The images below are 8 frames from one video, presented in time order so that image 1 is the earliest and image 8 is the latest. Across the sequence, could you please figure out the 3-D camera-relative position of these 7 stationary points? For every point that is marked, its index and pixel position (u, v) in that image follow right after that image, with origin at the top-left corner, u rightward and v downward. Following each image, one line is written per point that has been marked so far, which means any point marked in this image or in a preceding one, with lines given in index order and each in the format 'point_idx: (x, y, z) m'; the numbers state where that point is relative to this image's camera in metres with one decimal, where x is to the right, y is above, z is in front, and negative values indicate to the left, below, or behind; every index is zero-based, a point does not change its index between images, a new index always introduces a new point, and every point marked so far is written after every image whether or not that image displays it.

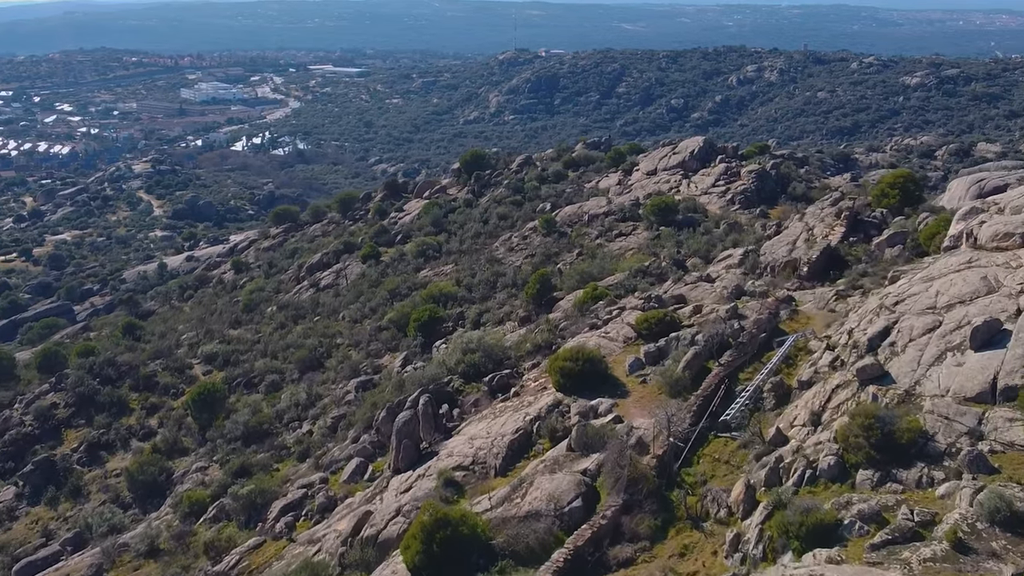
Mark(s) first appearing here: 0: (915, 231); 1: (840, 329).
0: (+6.3, +0.9, +18.3) m
1: (+3.9, -0.5, +14.0) m
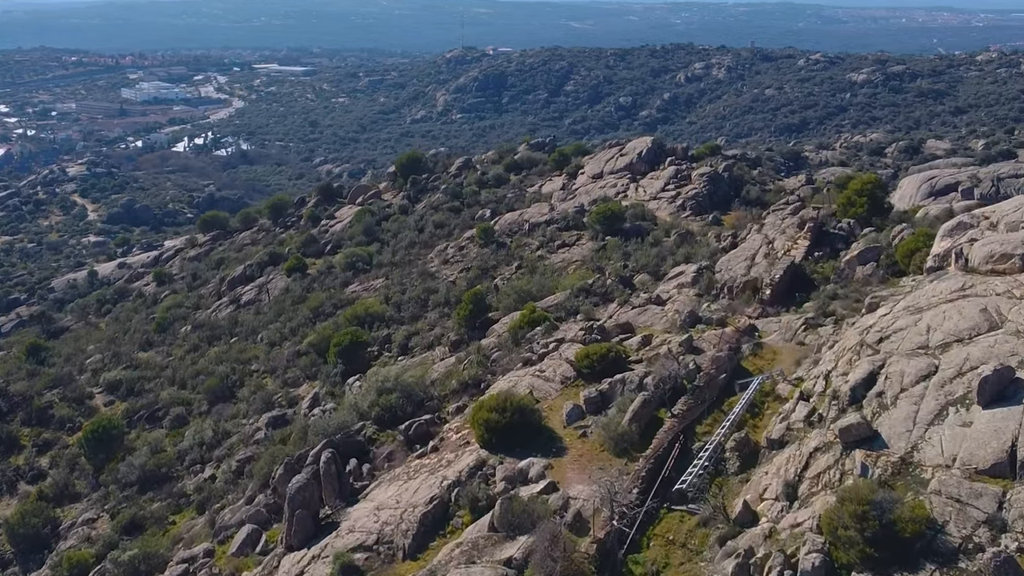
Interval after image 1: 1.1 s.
0: (+5.2, +0.6, +16.3) m
1: (+3.1, -0.8, +11.9) m
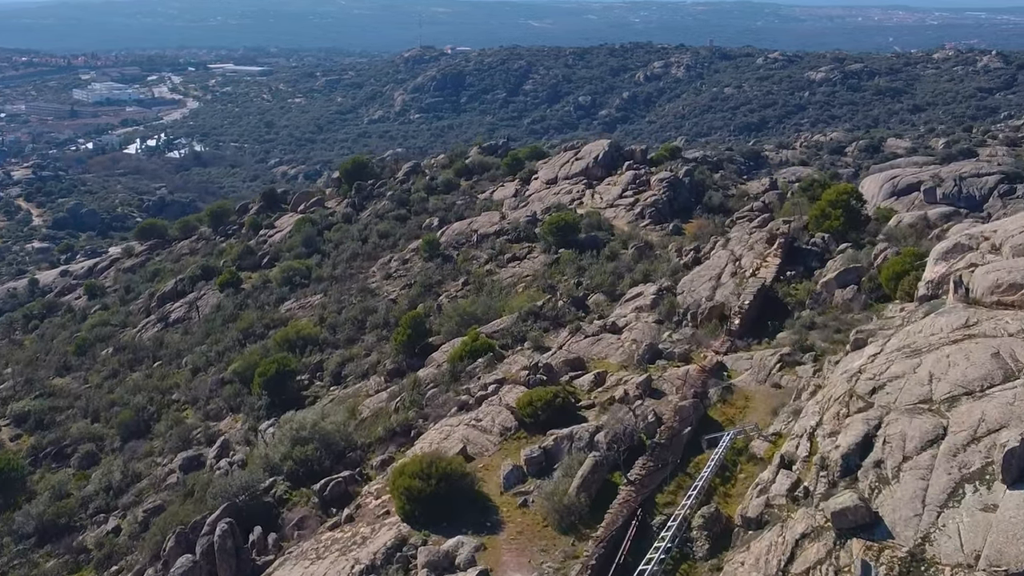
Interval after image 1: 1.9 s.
0: (+4.5, +0.3, +14.6) m
1: (+2.4, -1.2, +10.1) m
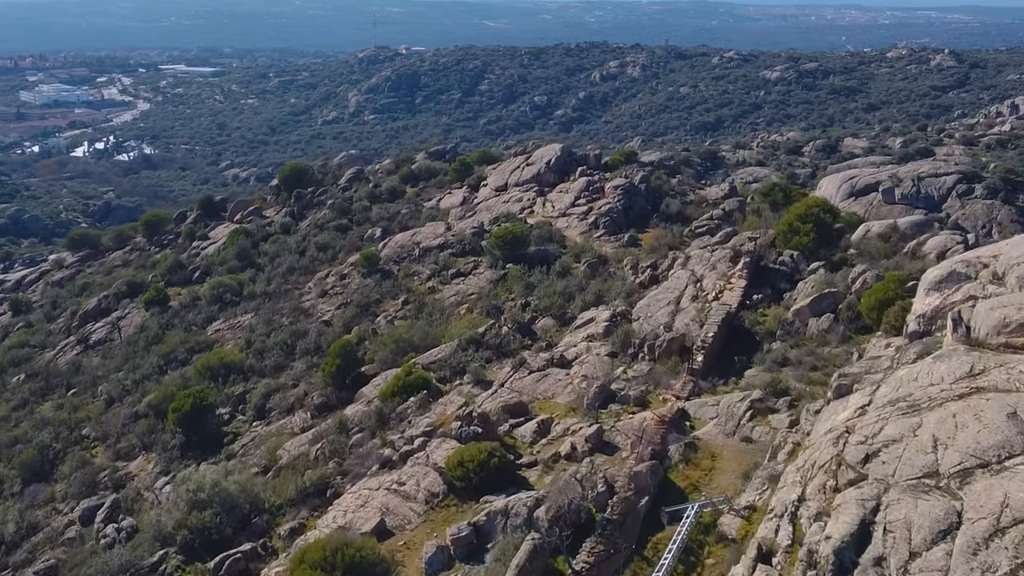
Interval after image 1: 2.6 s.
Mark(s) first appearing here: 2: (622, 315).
0: (+3.7, 0.0, +13.0) m
1: (+1.9, -1.5, +8.5) m
2: (+1.4, -0.3, +15.2) m
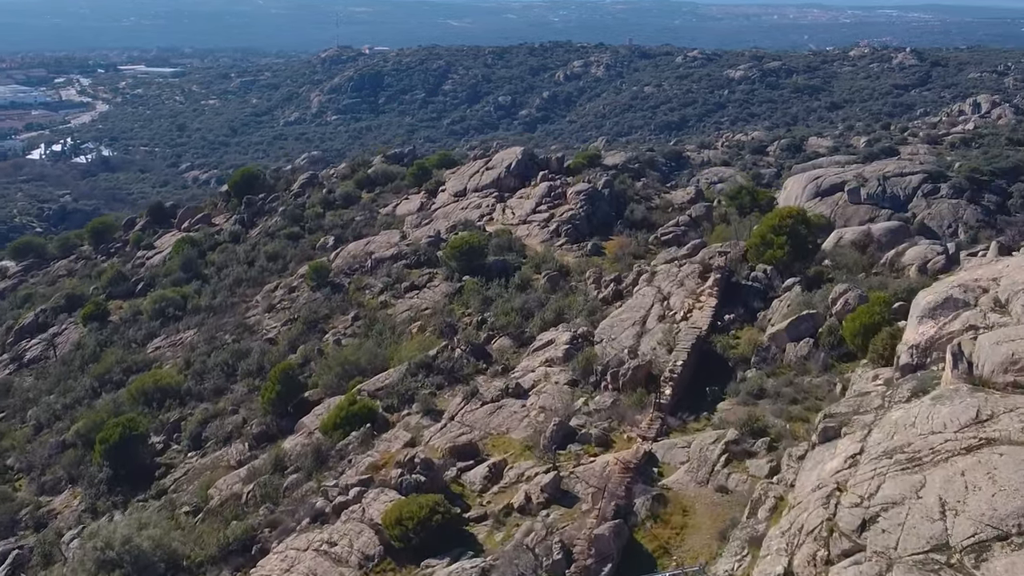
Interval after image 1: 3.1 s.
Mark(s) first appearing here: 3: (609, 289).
0: (+3.2, -0.3, +11.9) m
1: (+1.5, -1.7, +7.3) m
2: (+0.9, -0.6, +14.1) m
3: (+1.4, 0.0, +16.8) m
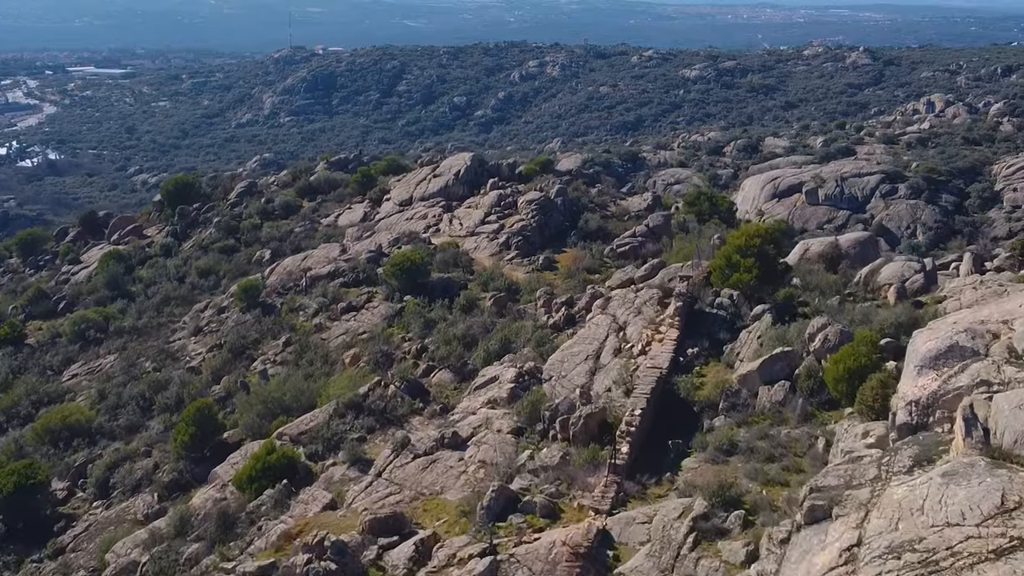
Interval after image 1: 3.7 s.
0: (+2.6, -0.6, +10.5) m
1: (+1.1, -2.1, +5.9) m
2: (+0.2, -0.9, +12.6) m
3: (+0.6, -0.3, +15.3) m
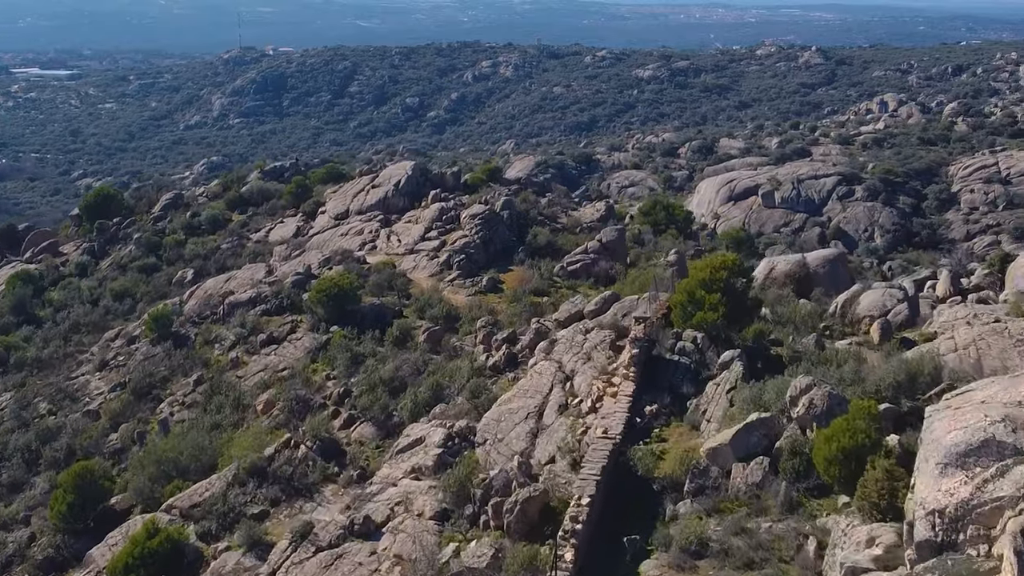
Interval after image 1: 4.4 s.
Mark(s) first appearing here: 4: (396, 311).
0: (+2.0, -1.0, +8.8) m
1: (+0.7, -2.5, +4.1) m
2: (-0.5, -1.3, +10.7) m
3: (-0.1, -0.8, +13.5) m
4: (-1.8, -0.3, +17.9) m
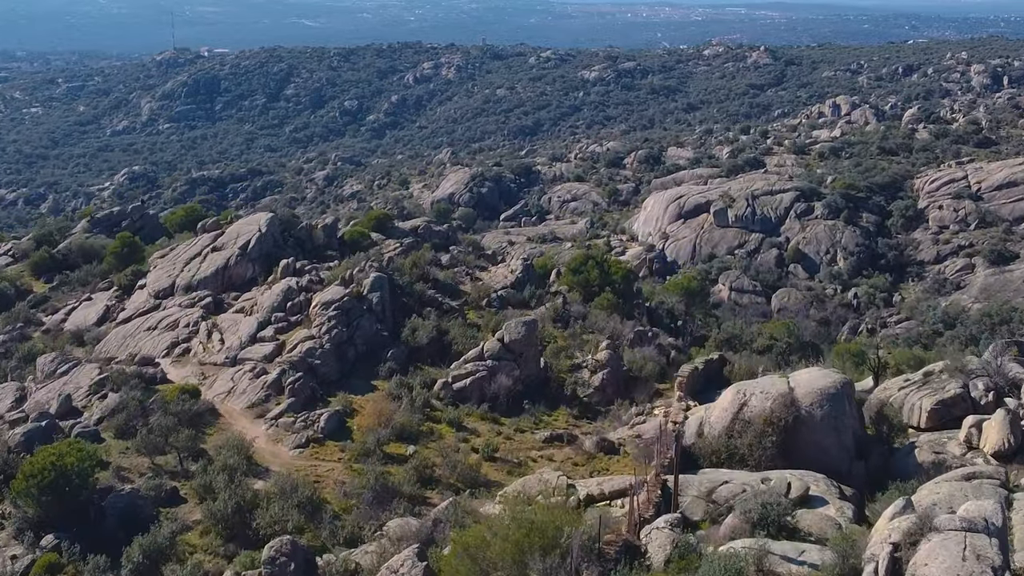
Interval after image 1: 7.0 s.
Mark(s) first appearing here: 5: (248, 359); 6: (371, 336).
0: (+0.8, -2.6, +2.2) m
1: (-0.4, -4.2, -2.5) m
2: (-1.8, -3.0, +4.1) m
3: (-1.6, -2.5, +6.9) m
4: (-3.4, -2.0, +11.3) m
5: (-3.7, -1.0, +16.2) m
6: (-2.0, -0.7, +16.8) m
